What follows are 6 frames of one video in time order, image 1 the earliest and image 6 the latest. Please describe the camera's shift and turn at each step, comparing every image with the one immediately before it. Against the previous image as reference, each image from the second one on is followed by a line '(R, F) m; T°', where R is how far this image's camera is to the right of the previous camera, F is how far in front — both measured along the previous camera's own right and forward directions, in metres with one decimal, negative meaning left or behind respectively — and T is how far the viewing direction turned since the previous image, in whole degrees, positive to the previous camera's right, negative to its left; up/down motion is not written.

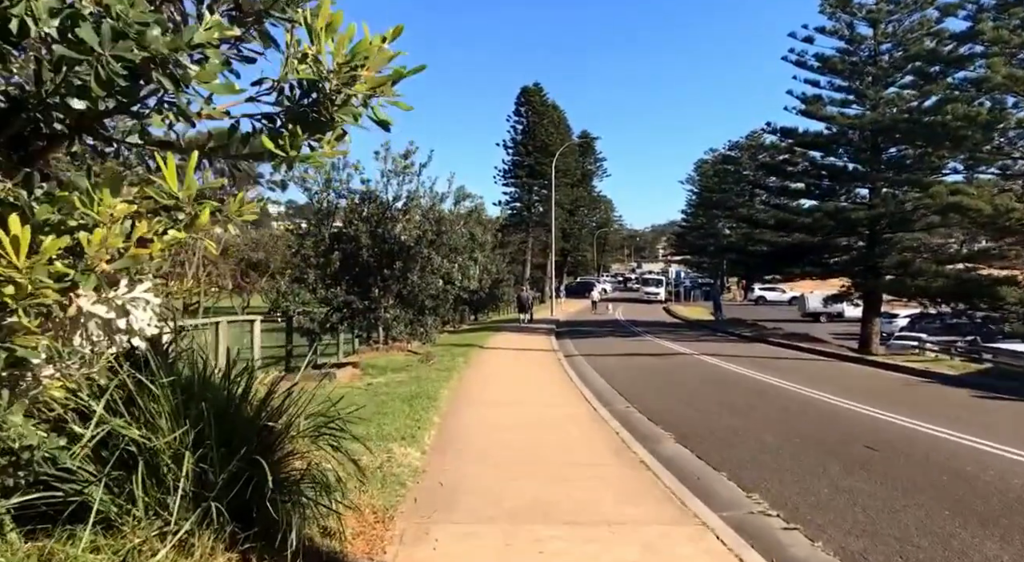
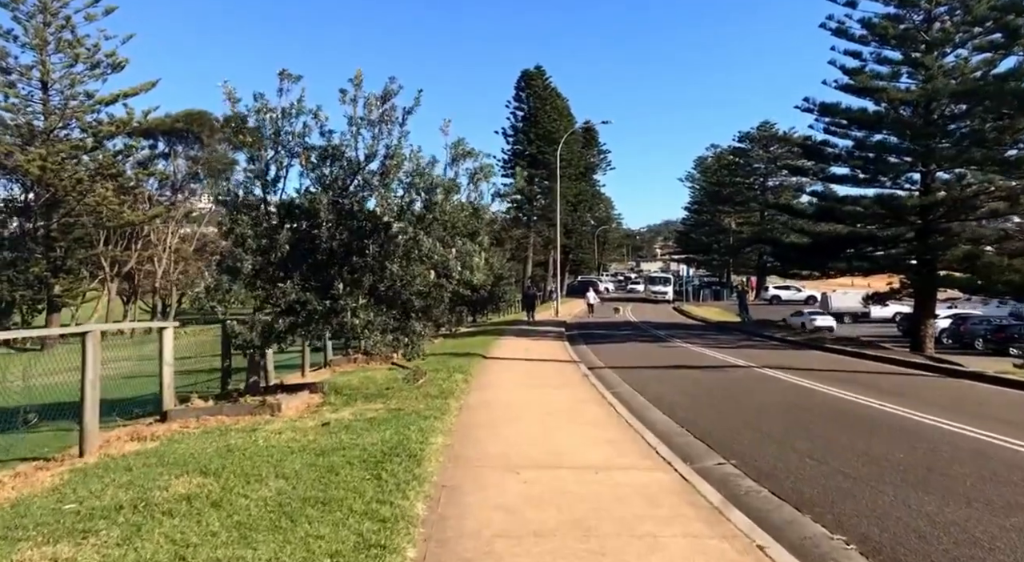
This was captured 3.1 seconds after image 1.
(-0.3, +4.3) m; 0°
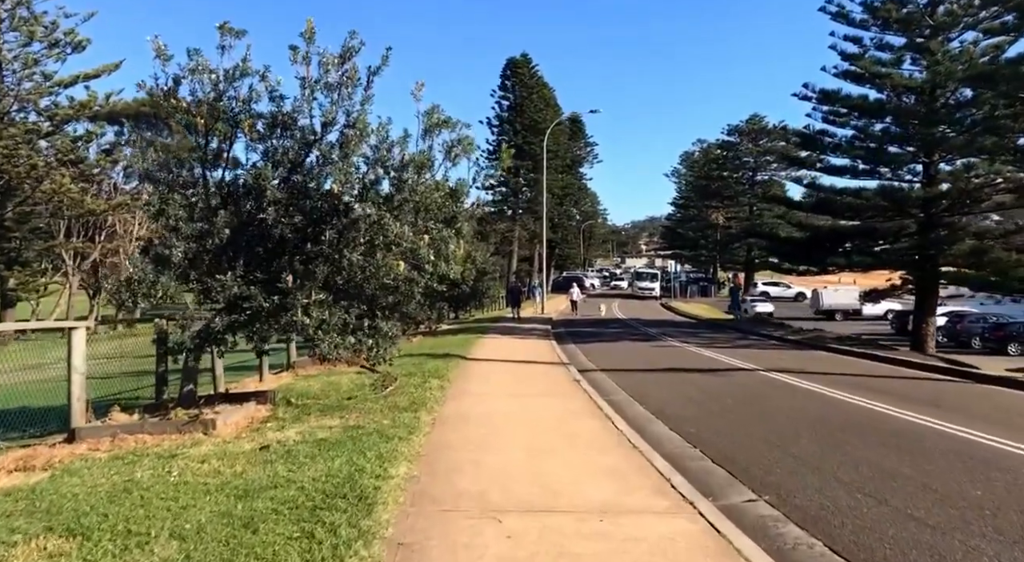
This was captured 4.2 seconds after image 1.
(0.0, +1.6) m; +1°
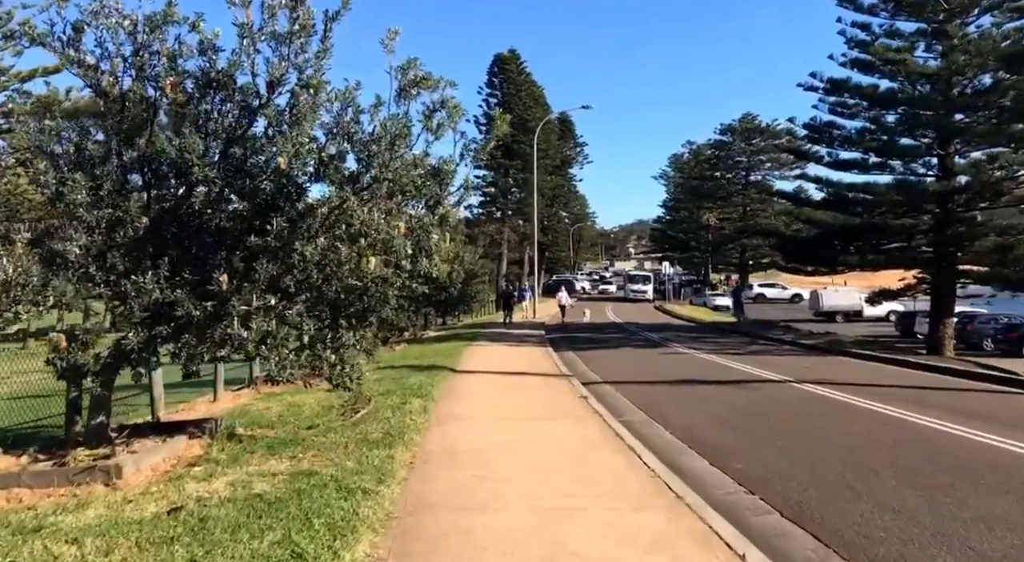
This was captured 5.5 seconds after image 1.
(-0.1, +1.9) m; +1°
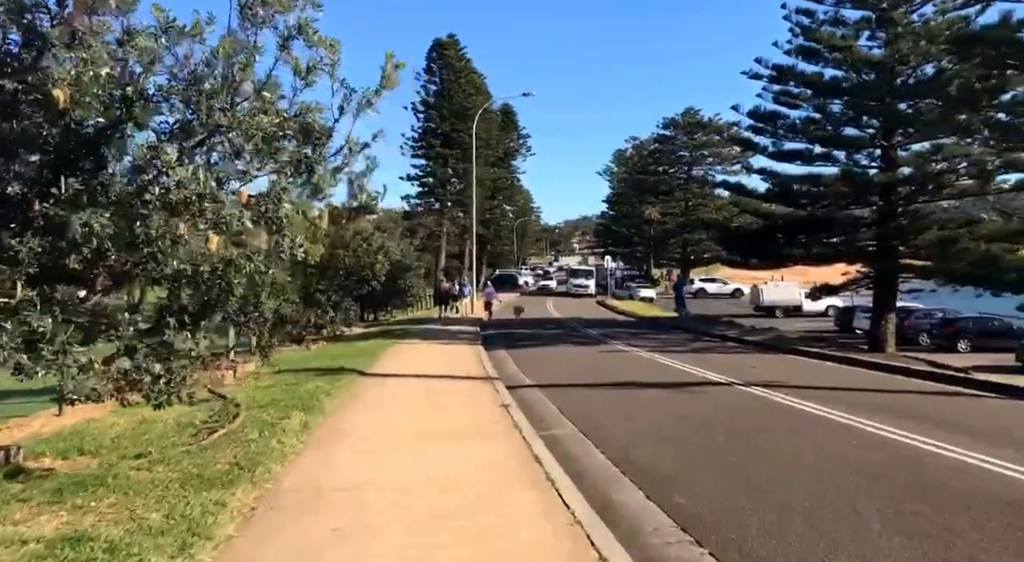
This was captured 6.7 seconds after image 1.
(+0.5, +1.7) m; +4°
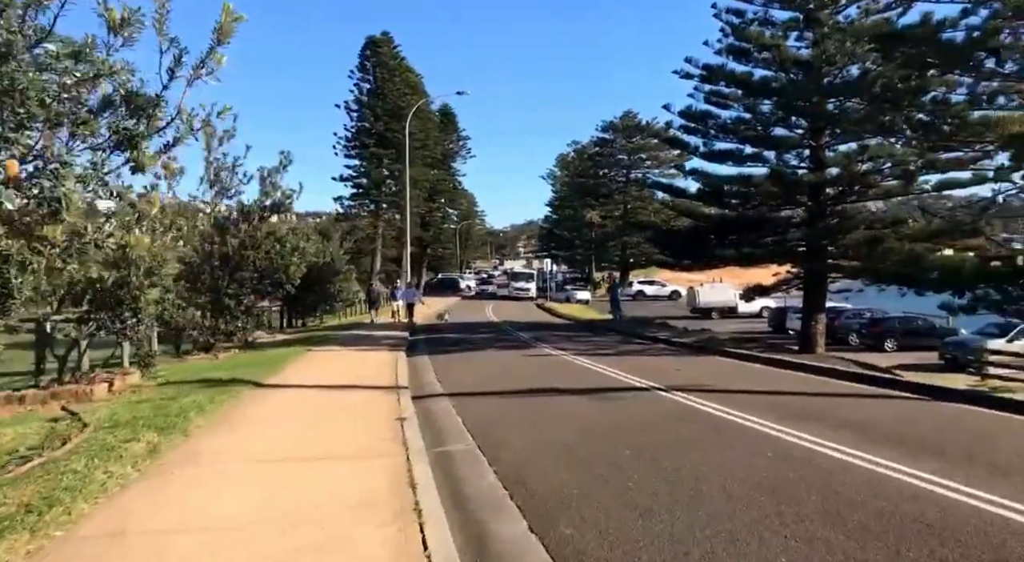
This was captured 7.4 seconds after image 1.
(+0.6, +0.8) m; +4°
